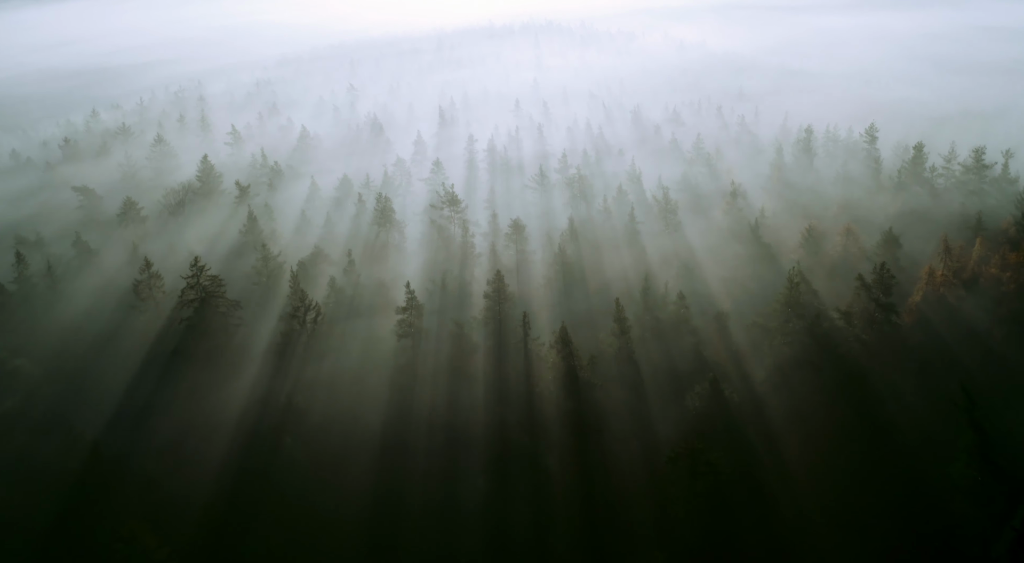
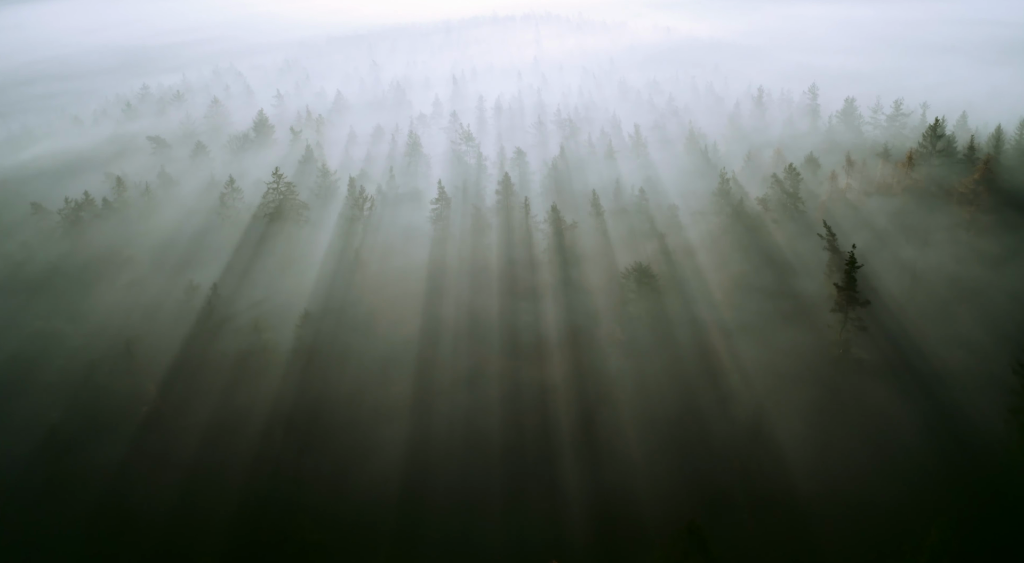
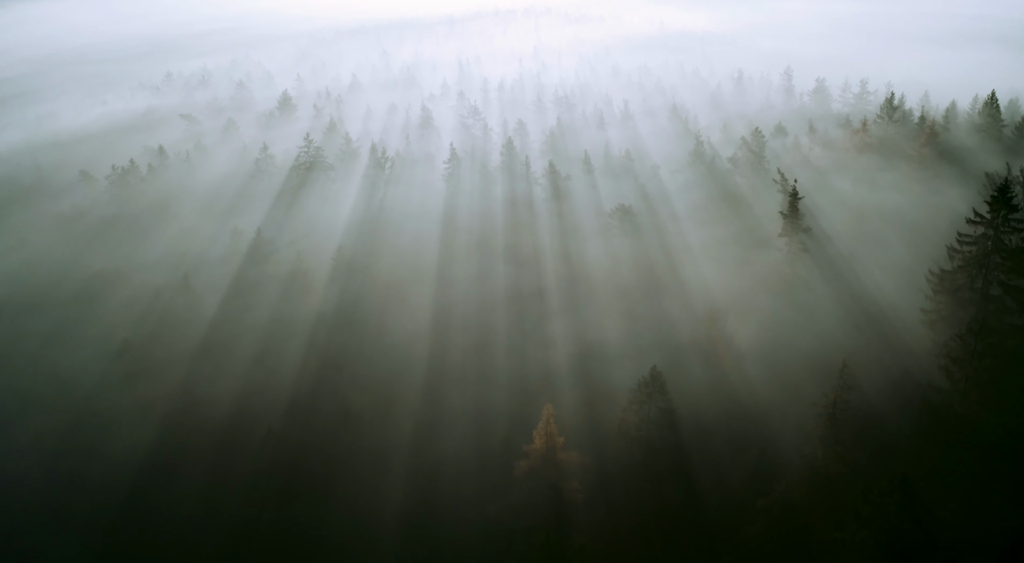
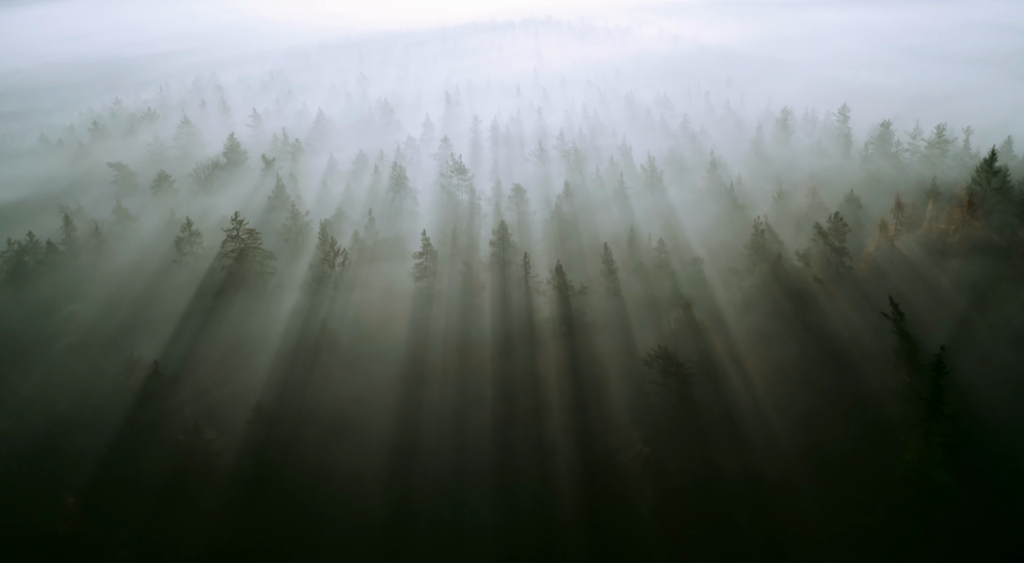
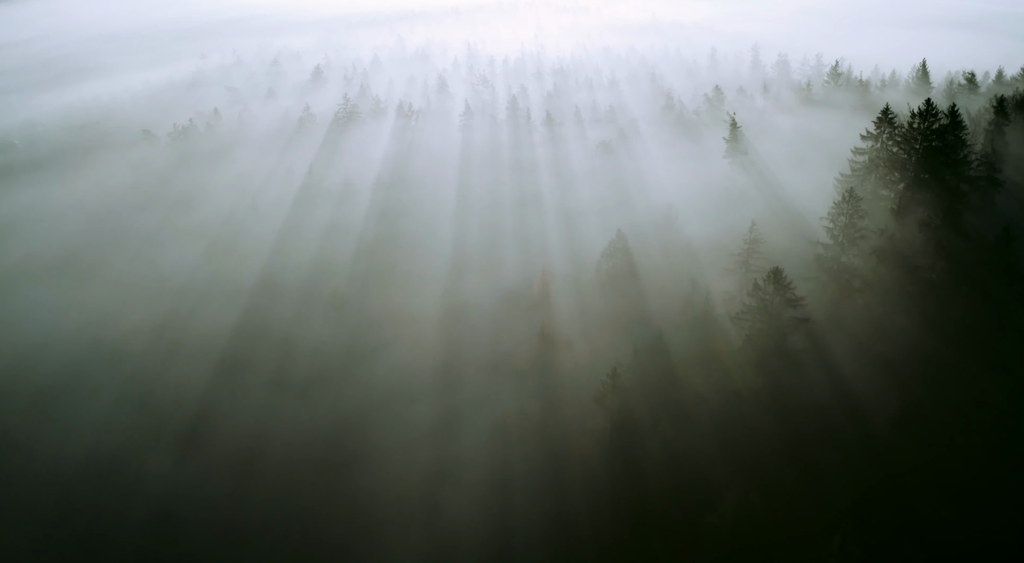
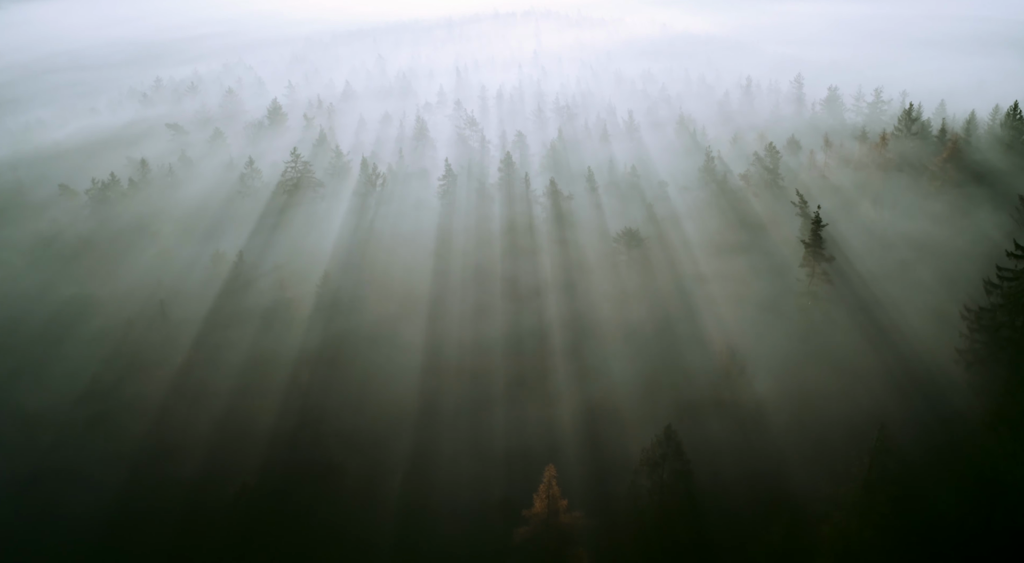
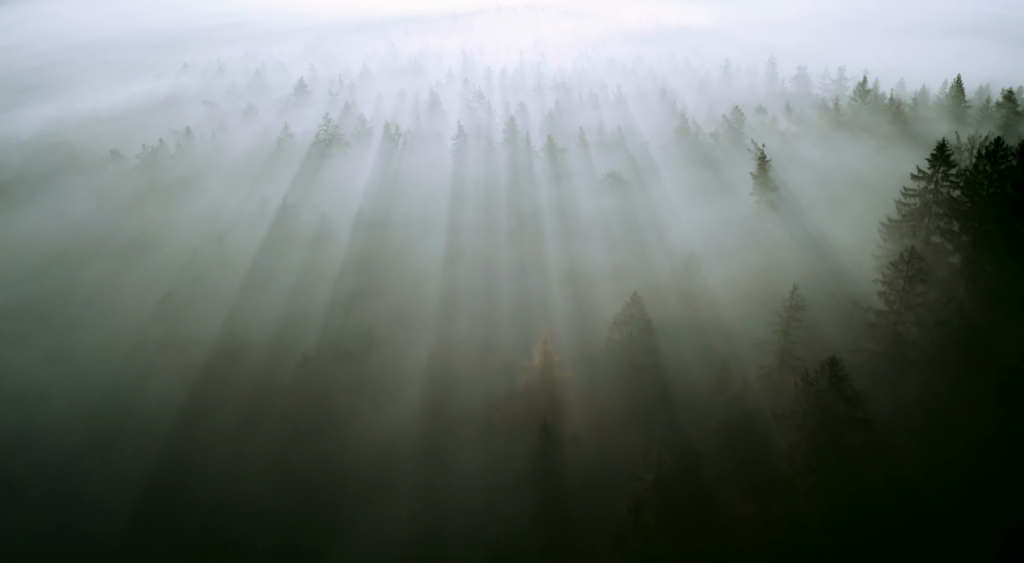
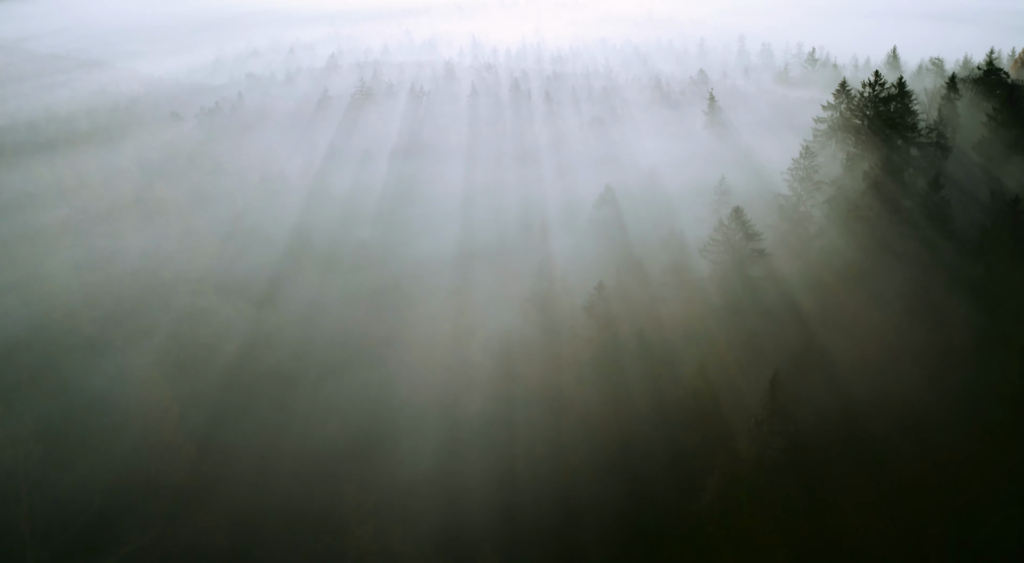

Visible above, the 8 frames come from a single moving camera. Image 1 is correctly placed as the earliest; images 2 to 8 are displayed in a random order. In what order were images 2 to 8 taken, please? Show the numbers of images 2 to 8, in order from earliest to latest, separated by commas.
4, 2, 6, 3, 7, 5, 8
